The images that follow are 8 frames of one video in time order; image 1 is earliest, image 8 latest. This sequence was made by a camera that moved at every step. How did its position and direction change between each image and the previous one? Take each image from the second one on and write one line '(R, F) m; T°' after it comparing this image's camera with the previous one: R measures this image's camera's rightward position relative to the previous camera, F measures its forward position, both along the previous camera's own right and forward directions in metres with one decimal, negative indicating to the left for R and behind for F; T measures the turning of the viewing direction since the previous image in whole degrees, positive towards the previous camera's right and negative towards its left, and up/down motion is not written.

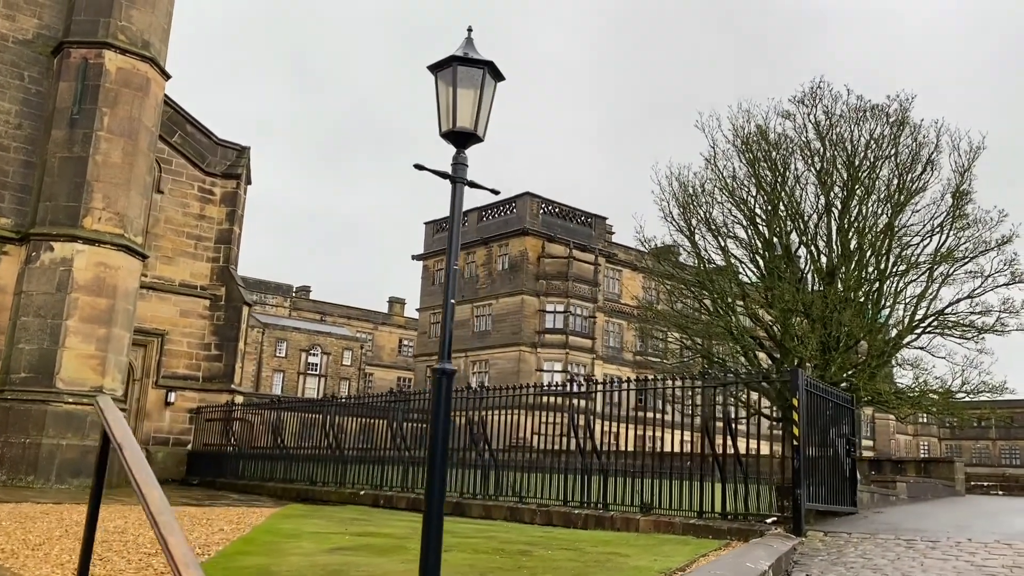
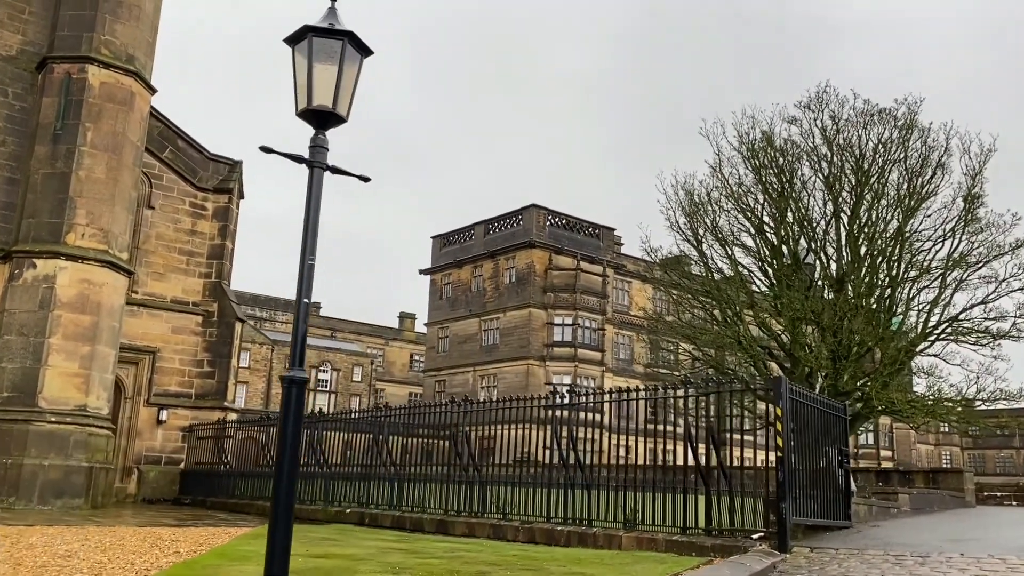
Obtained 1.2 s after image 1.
(+0.4, +0.3) m; -1°
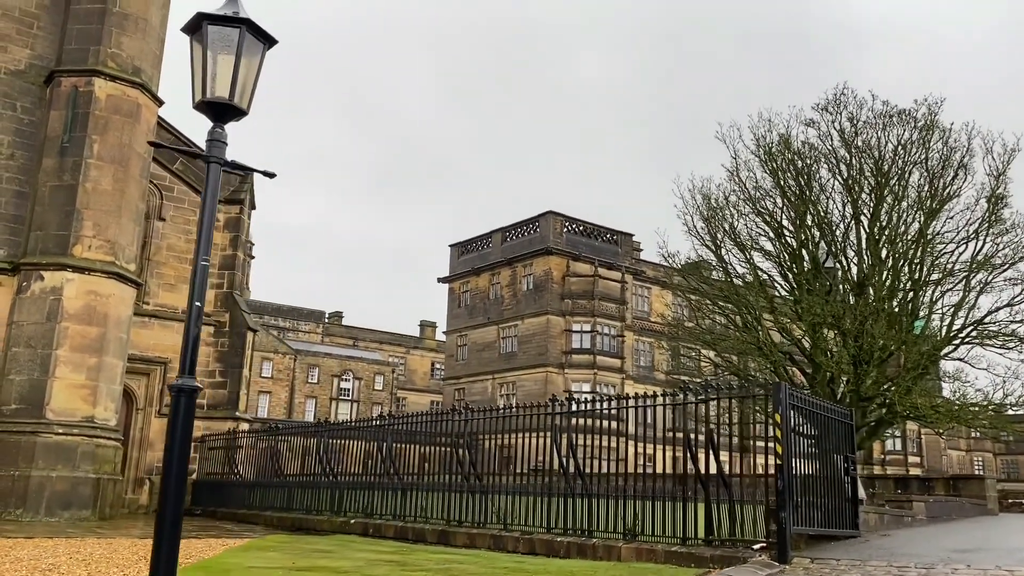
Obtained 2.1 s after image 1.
(+0.3, +0.1) m; -2°
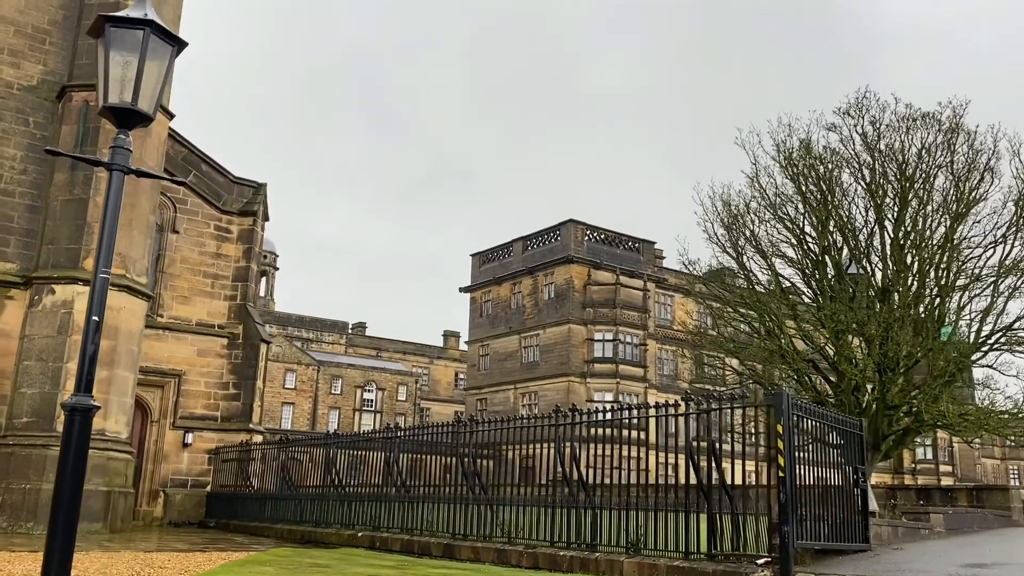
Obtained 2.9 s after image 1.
(+0.2, +0.1) m; -2°
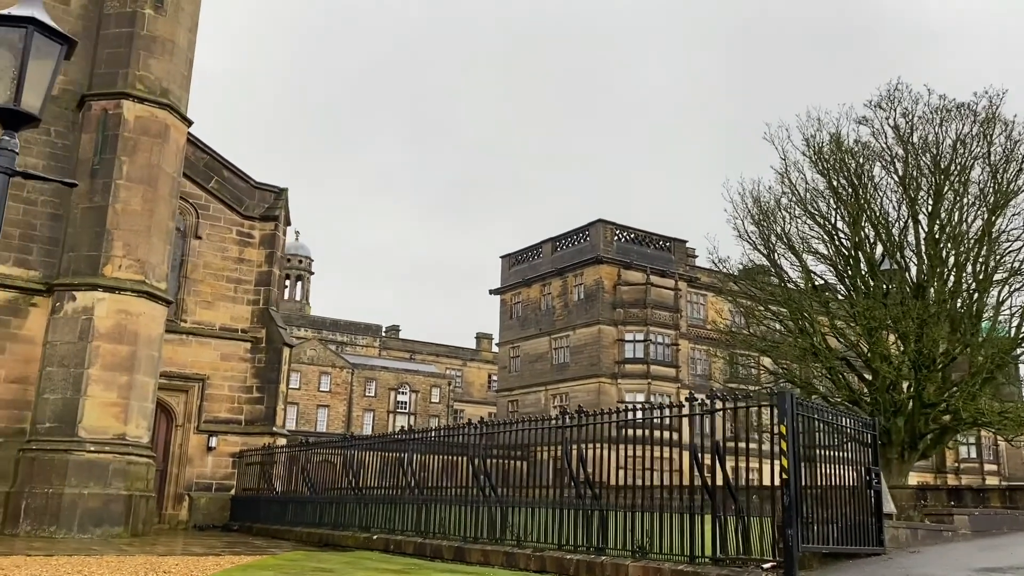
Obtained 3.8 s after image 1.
(+0.3, +0.1) m; -2°
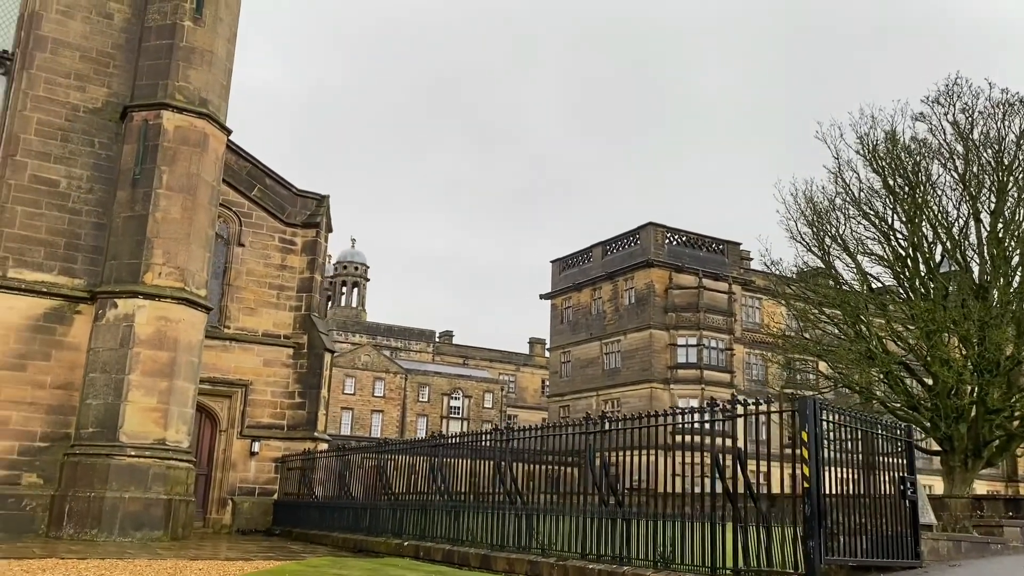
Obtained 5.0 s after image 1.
(+0.3, +0.2) m; -4°
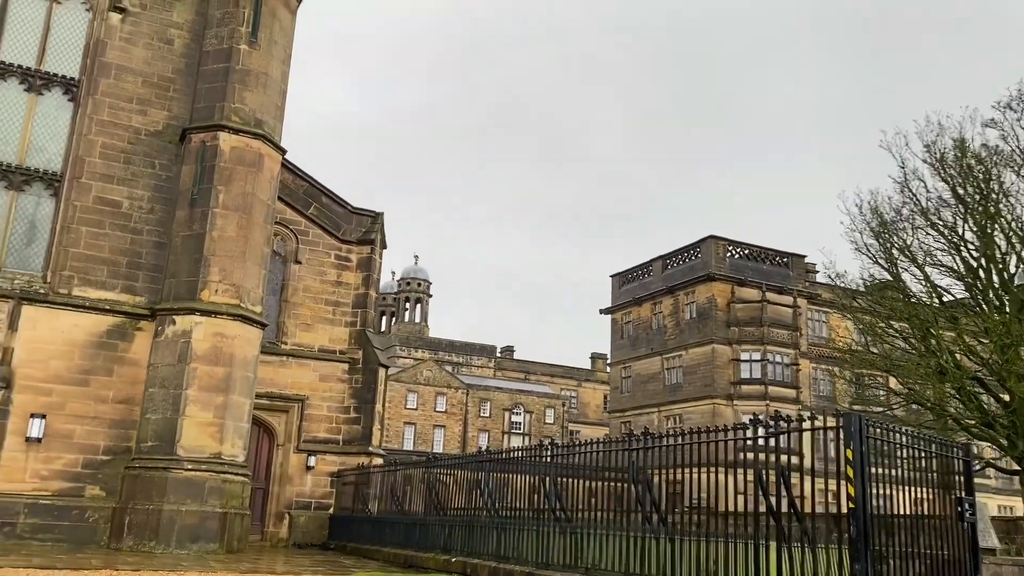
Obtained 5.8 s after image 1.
(+0.2, +0.1) m; -4°
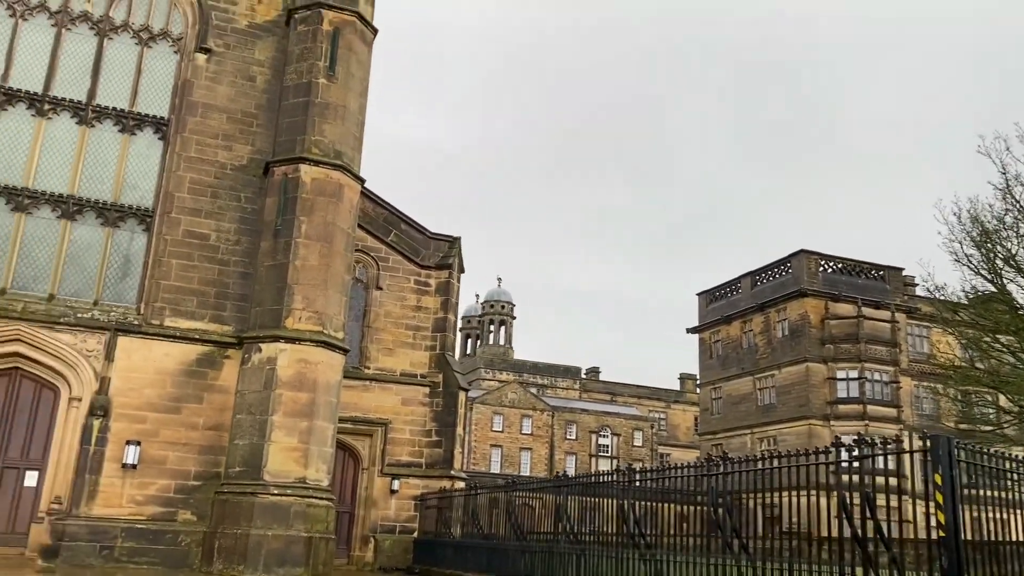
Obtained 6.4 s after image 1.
(+0.2, +0.1) m; -6°
